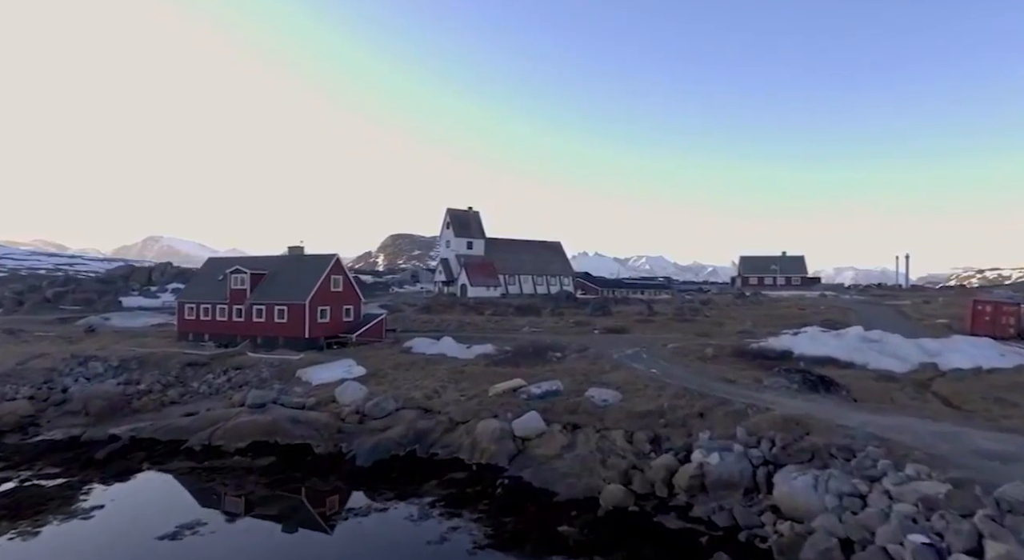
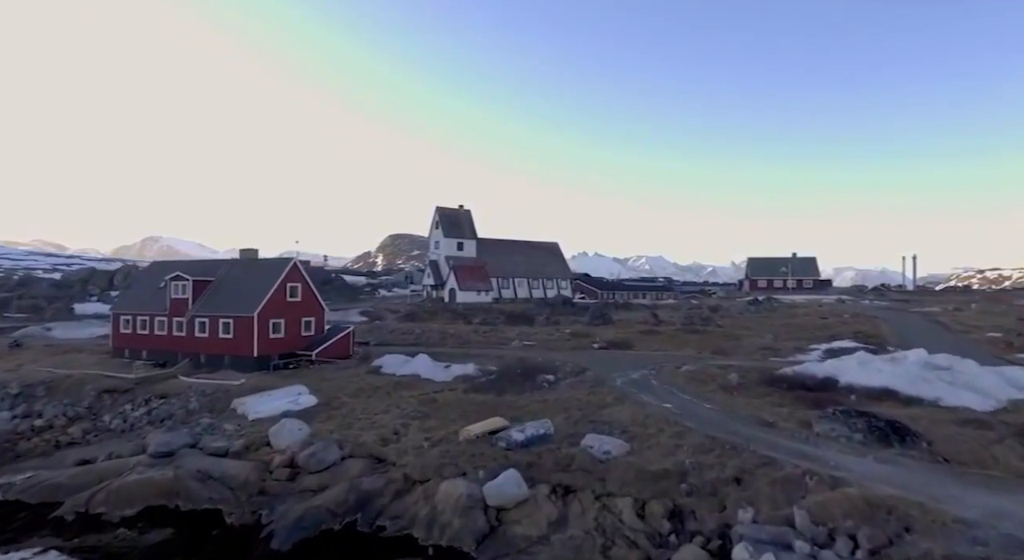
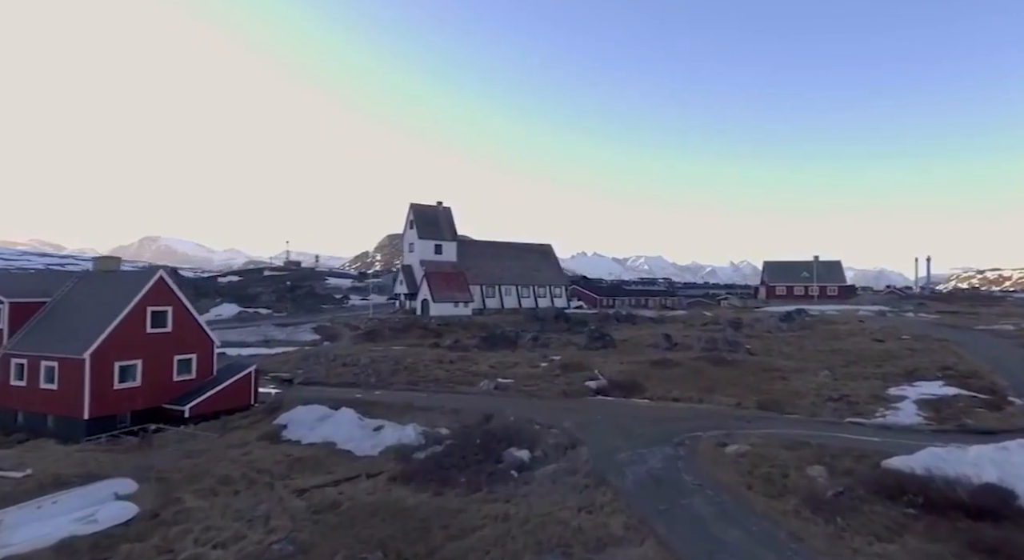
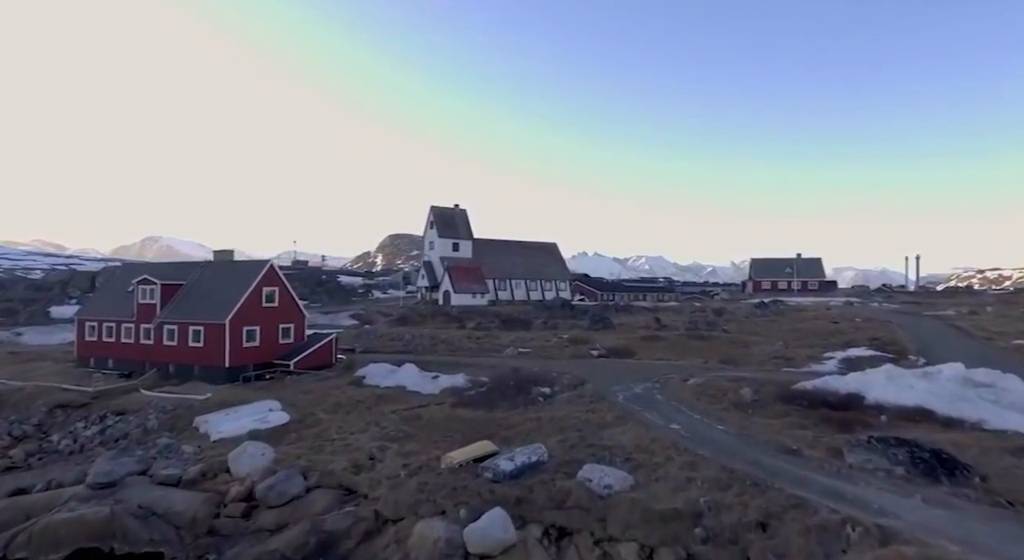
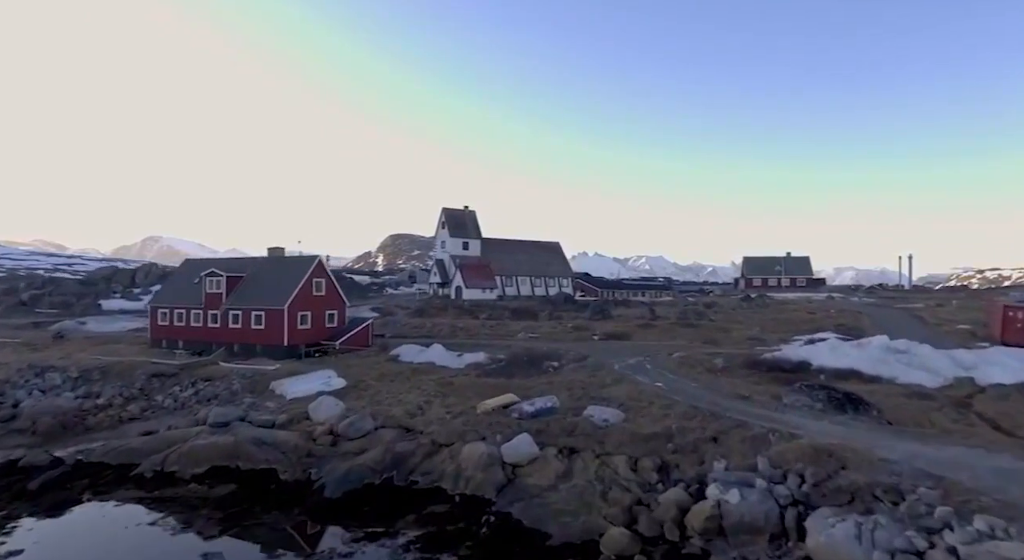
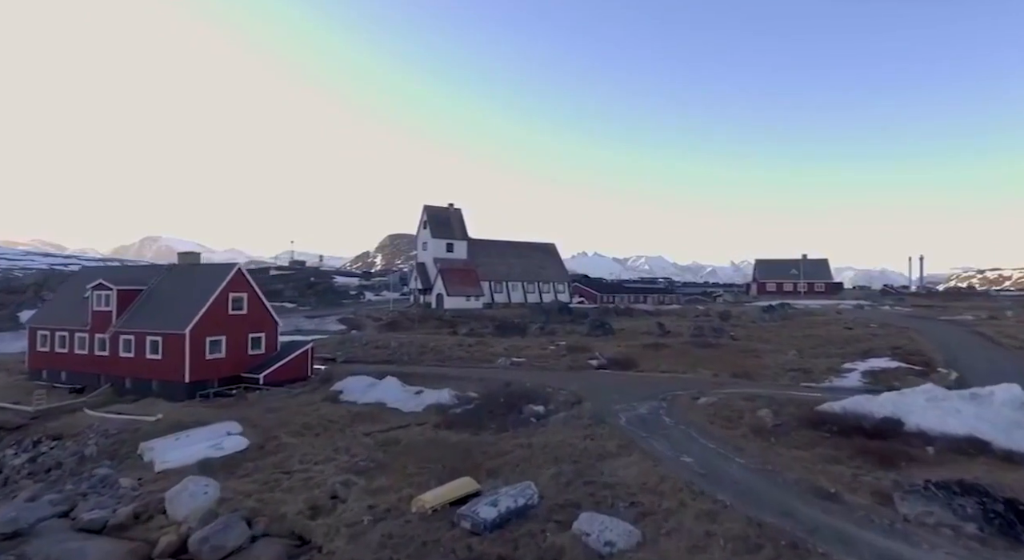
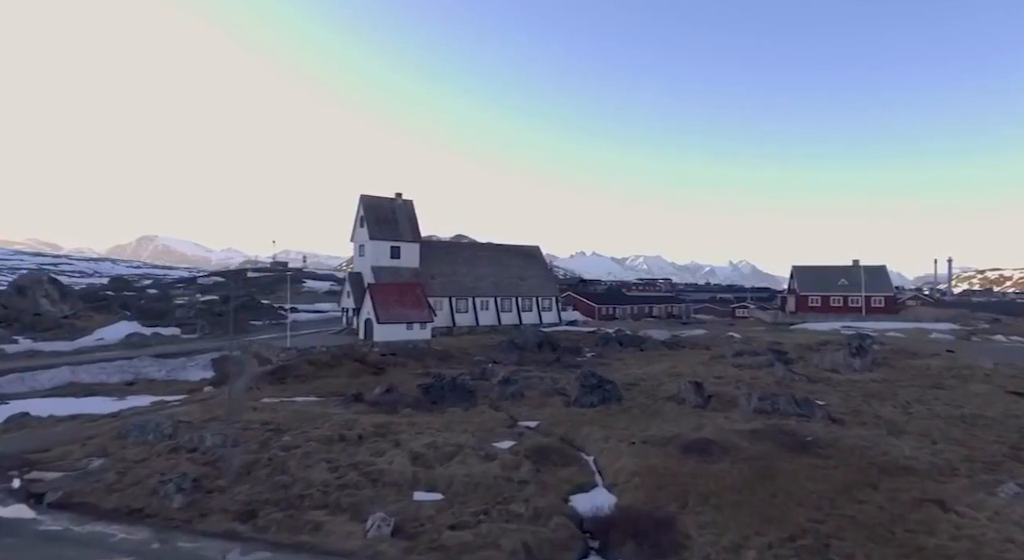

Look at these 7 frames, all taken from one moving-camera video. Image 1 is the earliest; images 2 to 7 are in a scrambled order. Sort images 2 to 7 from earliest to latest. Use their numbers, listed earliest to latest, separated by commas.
5, 2, 4, 6, 3, 7
